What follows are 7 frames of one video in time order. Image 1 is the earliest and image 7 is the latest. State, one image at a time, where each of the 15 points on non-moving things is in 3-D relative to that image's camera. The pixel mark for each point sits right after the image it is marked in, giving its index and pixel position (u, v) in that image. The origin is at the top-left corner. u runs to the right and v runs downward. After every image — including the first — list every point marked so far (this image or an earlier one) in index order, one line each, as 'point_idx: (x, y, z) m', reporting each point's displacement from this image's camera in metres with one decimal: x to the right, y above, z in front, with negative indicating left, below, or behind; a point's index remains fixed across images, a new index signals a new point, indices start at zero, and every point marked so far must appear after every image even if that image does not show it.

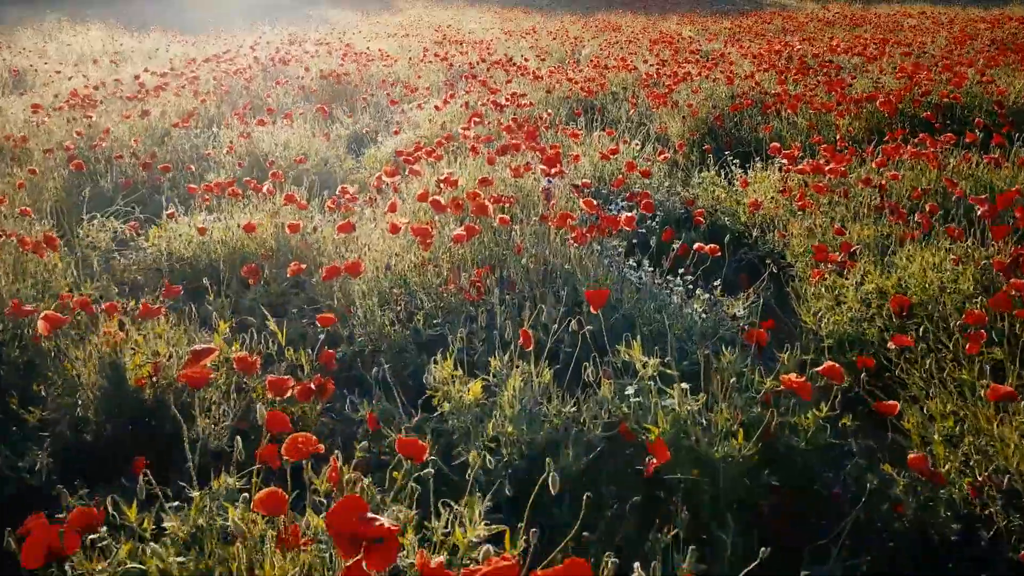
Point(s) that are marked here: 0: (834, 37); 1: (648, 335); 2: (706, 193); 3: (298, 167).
0: (+6.3, +4.9, +13.7) m
1: (+0.5, -0.2, +2.8) m
2: (+1.3, +0.6, +4.8) m
3: (-1.6, +0.9, +5.2) m
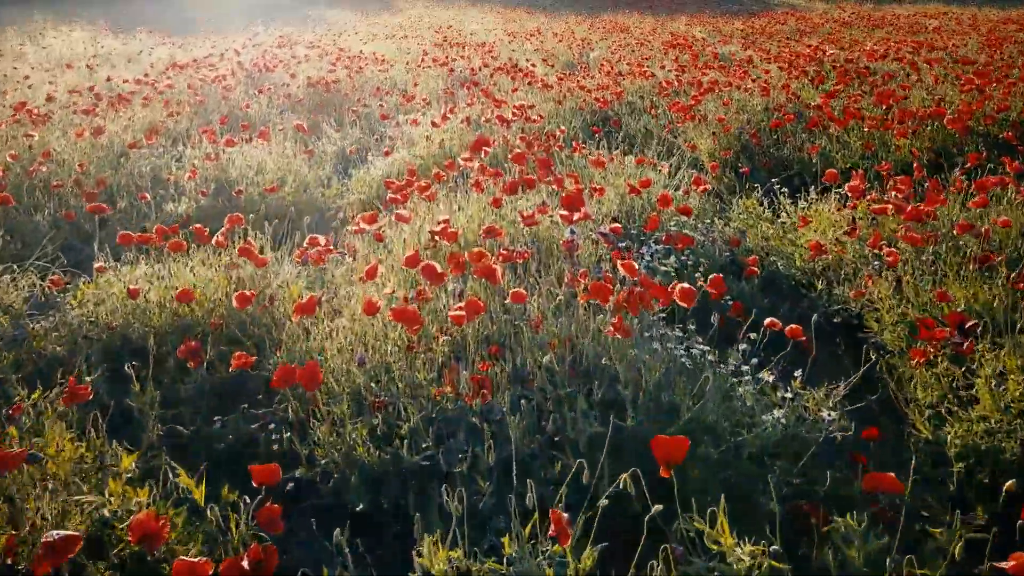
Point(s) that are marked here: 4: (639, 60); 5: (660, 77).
0: (+6.3, +4.5, +12.9) m
1: (+0.6, -0.5, +2.0) m
2: (+1.4, +0.3, +4.0) m
3: (-1.5, +0.6, +4.5) m
4: (+1.9, +3.4, +10.7) m
5: (+1.8, +2.6, +8.6) m
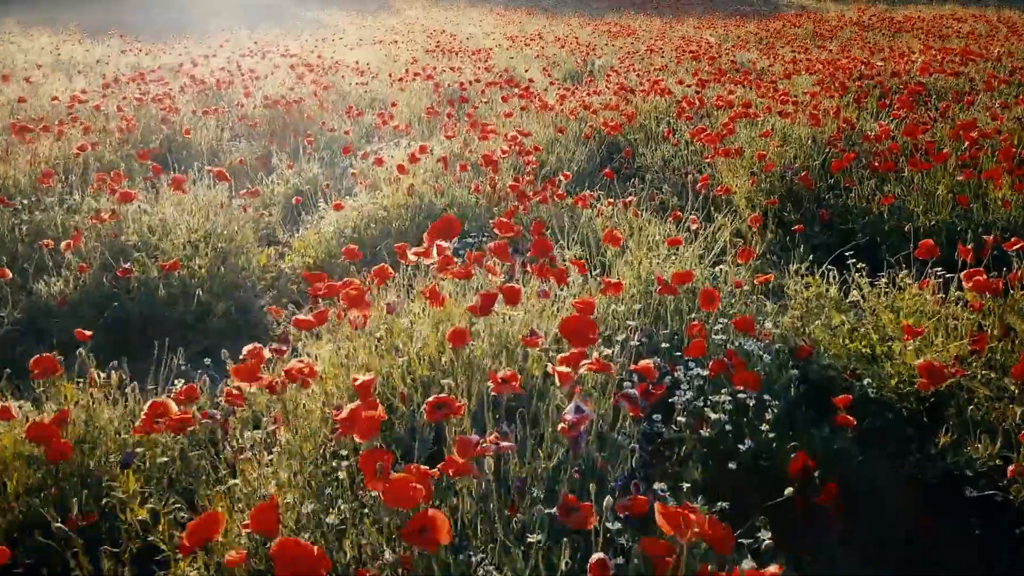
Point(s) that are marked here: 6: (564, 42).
0: (+6.3, +4.0, +11.8) m
1: (+0.5, -1.0, +0.9) m
2: (+1.3, -0.2, +2.9) m
3: (-1.6, +0.1, +3.4) m
4: (+1.9, +2.9, +9.6) m
5: (+1.8, +2.1, +7.4) m
6: (+1.1, +5.1, +14.5) m
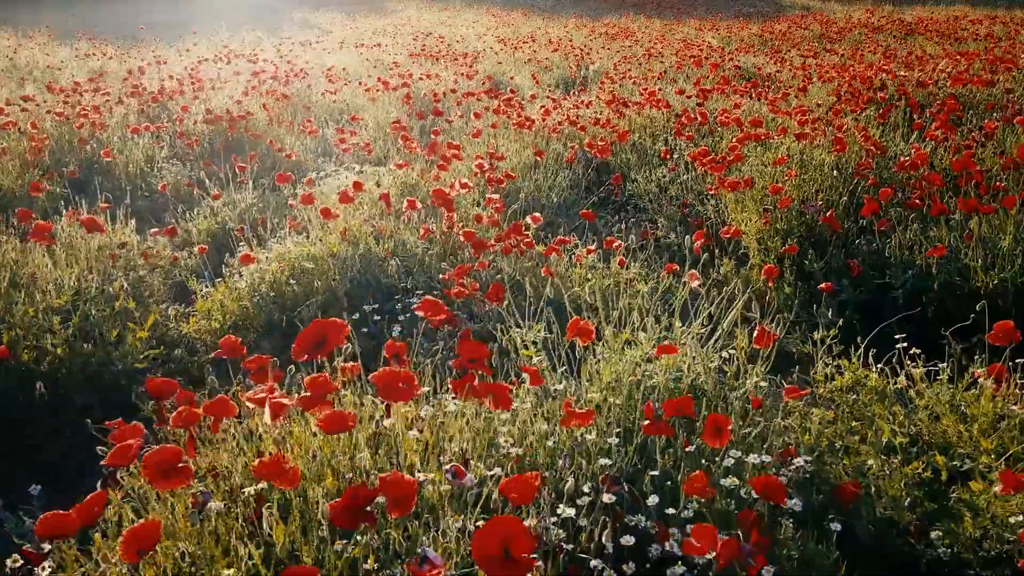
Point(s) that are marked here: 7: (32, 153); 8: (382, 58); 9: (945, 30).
0: (+6.1, +3.7, +11.0) m
1: (+0.3, -1.3, +0.1) m
2: (+1.1, -0.5, +2.1) m
3: (-1.8, -0.3, +2.6) m
4: (+1.7, +2.6, +8.8) m
5: (+1.6, +1.7, +6.6) m
6: (+0.9, +4.7, +13.7) m
7: (-3.3, +0.9, +4.8) m
8: (-2.2, +4.0, +12.1) m
9: (+9.0, +5.4, +14.7) m
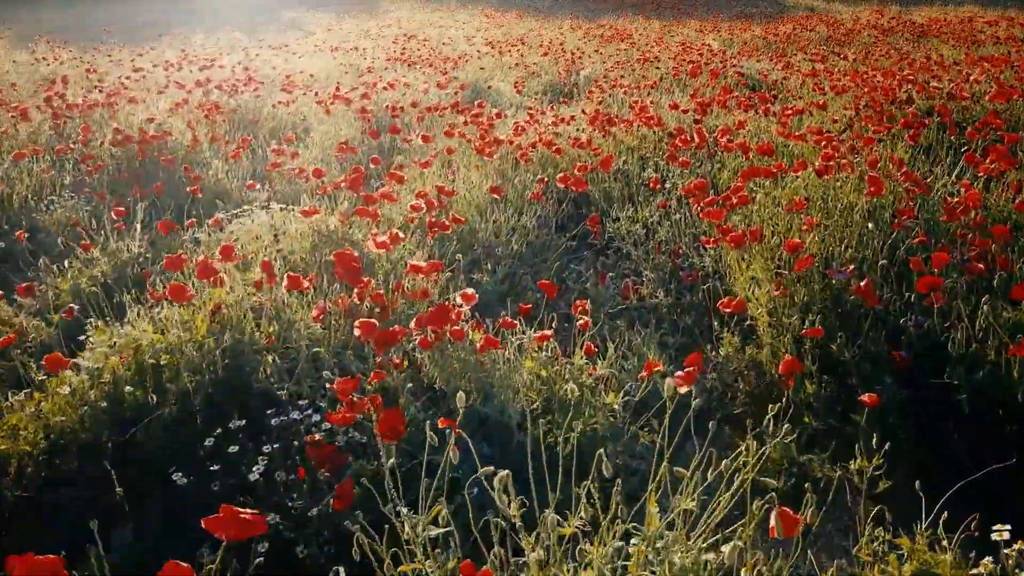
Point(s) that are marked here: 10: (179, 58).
0: (+5.9, +3.3, +10.1) m
1: (0.0, -1.7, -0.8) m
2: (+0.8, -0.9, +1.2) m
3: (-2.1, -0.6, +1.7) m
4: (+1.4, +2.2, +7.9) m
5: (+1.3, +1.4, +5.7) m
6: (+0.6, +4.4, +12.8) m
7: (-3.6, +0.6, +3.9) m
8: (-2.5, +3.6, +11.2) m
9: (+8.8, +5.0, +13.8) m
10: (-4.6, +3.2, +9.7) m
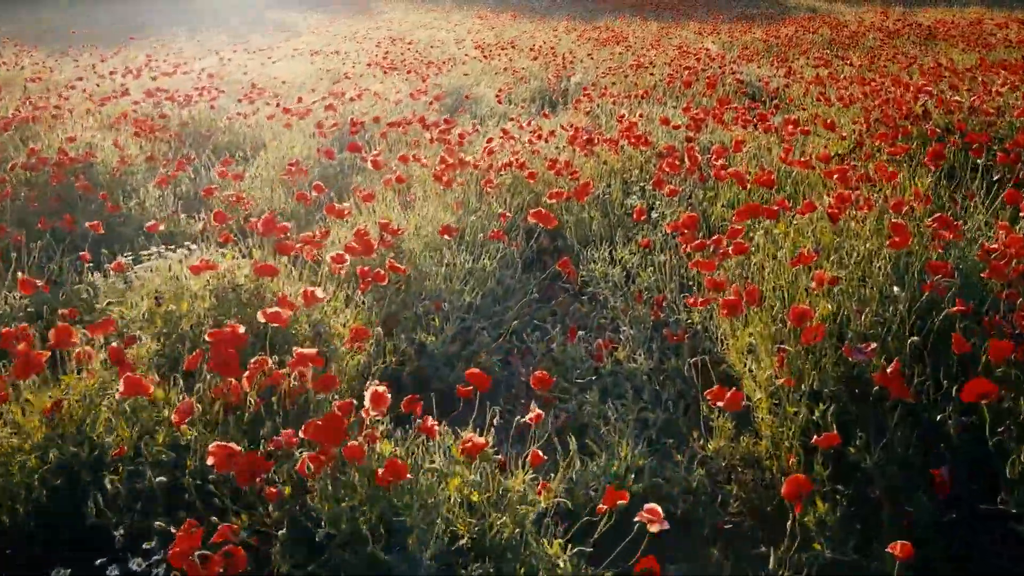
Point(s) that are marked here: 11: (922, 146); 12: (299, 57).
0: (+5.7, +3.1, +9.5) m
1: (-0.2, -2.0, -1.4) m
2: (+0.6, -1.2, +0.6) m
3: (-2.3, -0.9, +1.1) m
4: (+1.2, +1.9, +7.3) m
5: (+1.1, +1.1, +5.2) m
6: (+0.4, +4.1, +12.2) m
7: (-3.8, +0.3, +3.4) m
8: (-2.7, +3.3, +10.6) m
9: (+8.6, +4.7, +13.2) m
10: (-4.8, +2.9, +9.2) m
11: (+2.9, +1.0, +5.0) m
12: (-3.6, +4.0, +12.1) m
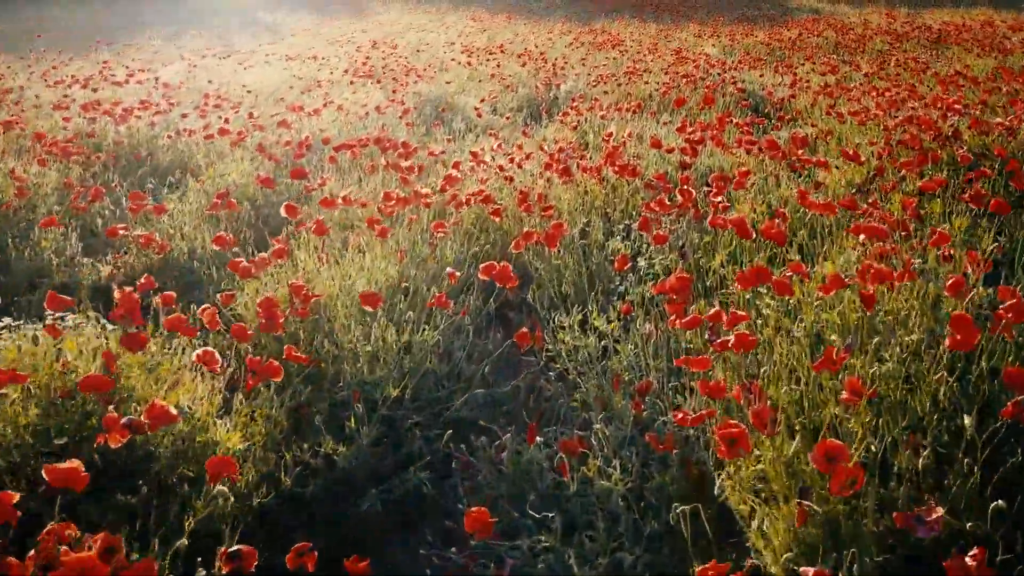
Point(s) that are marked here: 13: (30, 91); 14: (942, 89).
0: (+5.5, +2.7, +8.8) m
1: (-0.4, -2.3, -2.0) m
2: (+0.4, -1.5, -0.1) m
3: (-2.5, -1.2, +0.4) m
4: (+1.0, +1.6, +6.6) m
5: (+0.9, +0.8, +4.5) m
6: (+0.2, +3.8, +11.5) m
7: (-4.0, 0.0, +2.7) m
8: (-2.9, +3.0, +9.9) m
9: (+8.4, +4.4, +12.5) m
10: (-5.0, +2.6, +8.5) m
11: (+2.7, +0.7, +4.3) m
12: (-3.8, +3.7, +11.4) m
13: (-5.2, +2.1, +7.5) m
14: (+4.2, +1.9, +6.8) m
